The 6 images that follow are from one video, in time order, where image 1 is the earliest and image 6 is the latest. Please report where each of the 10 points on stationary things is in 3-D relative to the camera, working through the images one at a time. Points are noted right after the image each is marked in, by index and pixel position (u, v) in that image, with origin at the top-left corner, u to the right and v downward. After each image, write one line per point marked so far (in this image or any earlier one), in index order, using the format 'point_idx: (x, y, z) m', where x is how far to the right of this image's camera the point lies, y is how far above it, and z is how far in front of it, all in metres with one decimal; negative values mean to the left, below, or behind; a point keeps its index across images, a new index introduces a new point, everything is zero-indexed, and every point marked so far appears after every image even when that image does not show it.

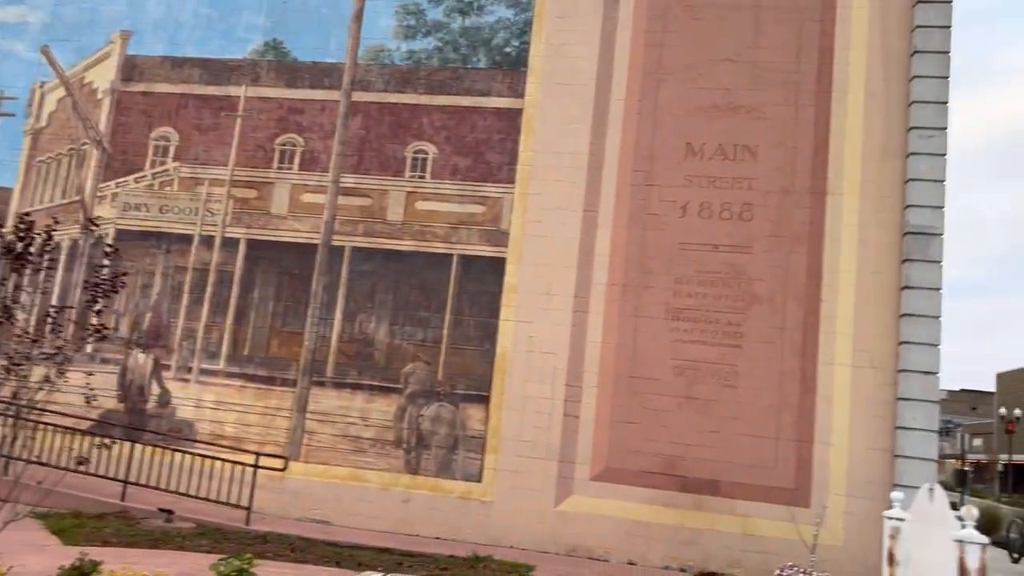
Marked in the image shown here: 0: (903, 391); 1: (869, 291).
0: (+4.6, -1.2, +9.9) m
1: (+4.4, 0.0, +10.3) m
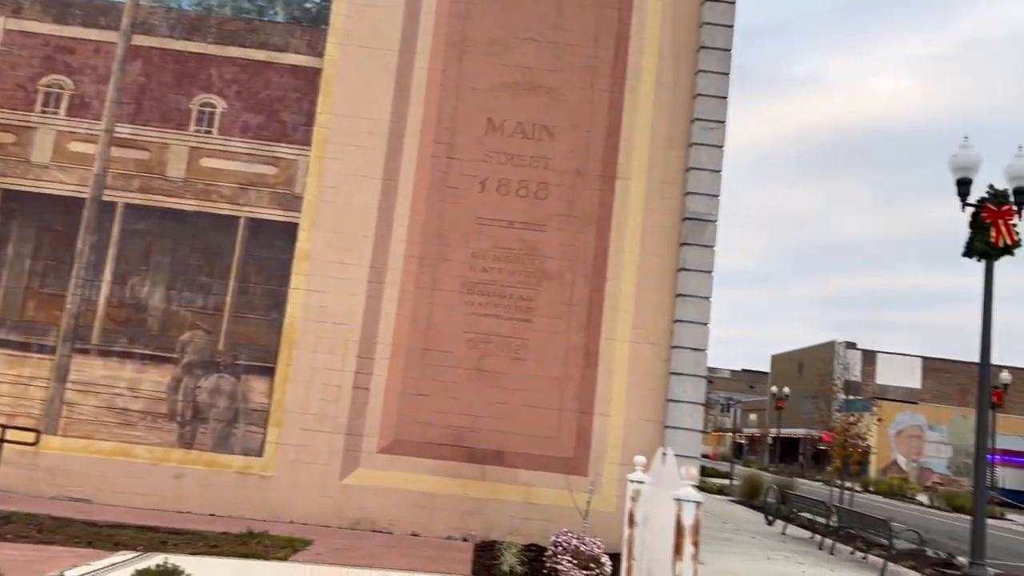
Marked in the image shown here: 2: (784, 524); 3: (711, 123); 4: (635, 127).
0: (+2.1, -1.0, +10.5) m
1: (+1.8, +0.2, +10.8) m
2: (+4.9, -4.3, +15.4) m
3: (+2.6, +2.2, +11.1) m
4: (+1.6, +2.1, +11.1) m
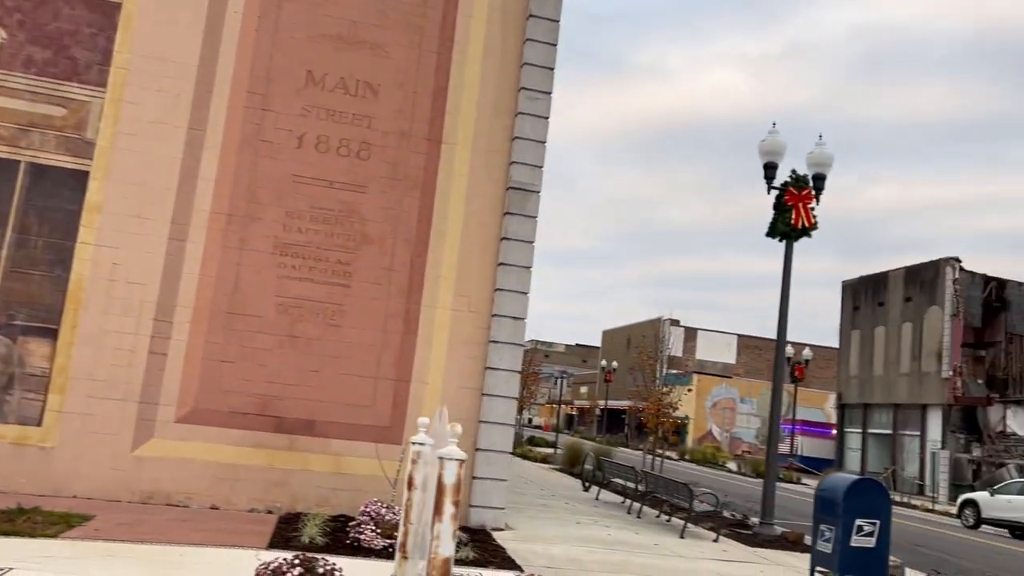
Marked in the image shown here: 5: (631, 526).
0: (-0.2, -0.6, +10.5) m
1: (-0.5, +0.6, +10.7) m
2: (+1.6, -3.8, +15.9) m
3: (+0.3, +2.6, +11.0) m
4: (-0.7, +2.6, +11.0) m
5: (+1.7, -3.4, +12.1) m
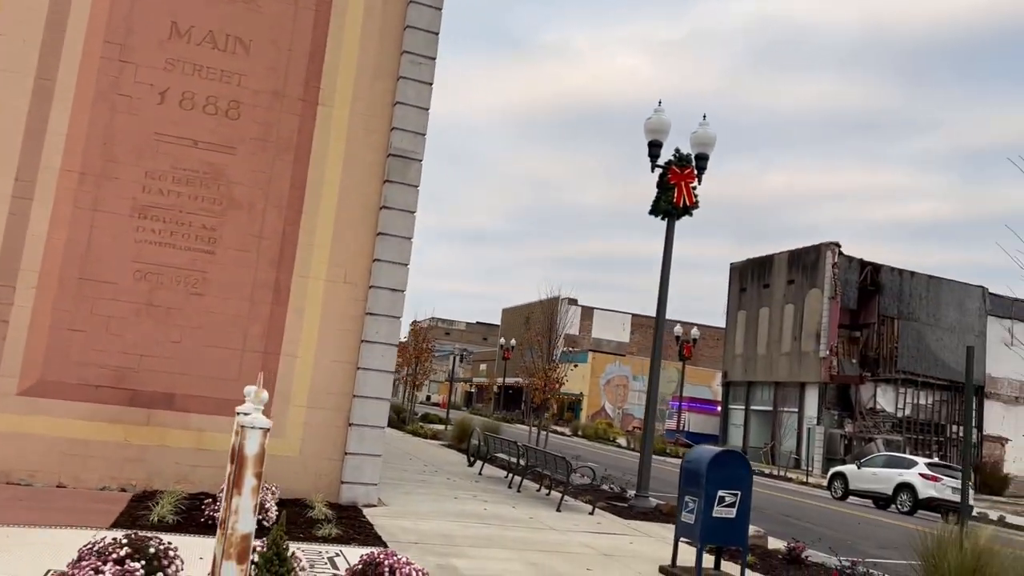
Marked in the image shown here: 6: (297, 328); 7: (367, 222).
0: (-1.7, -0.2, +10.2) m
1: (-2.0, +1.0, +10.4) m
2: (-0.6, -3.3, +15.8) m
3: (-1.2, +2.9, +10.7) m
4: (-2.2, +3.0, +10.5) m
5: (-0.1, -3.1, +12.0) m
6: (-2.6, -0.5, +10.0) m
7: (-1.8, +0.8, +10.4) m
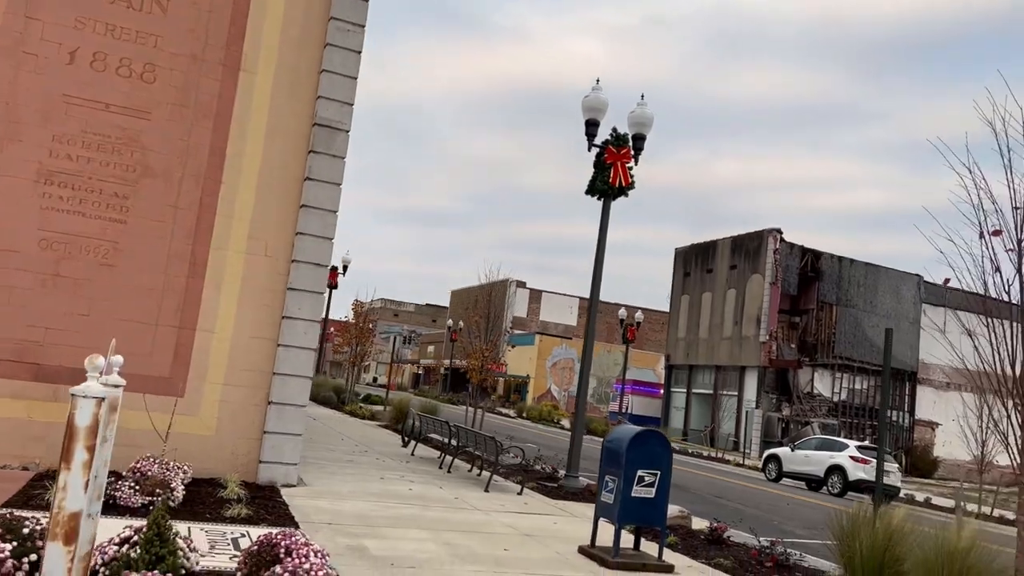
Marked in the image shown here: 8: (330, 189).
0: (-2.6, +0.1, +9.9) m
1: (-2.9, +1.3, +10.0) m
2: (-1.8, -2.9, +15.6) m
3: (-2.0, +3.3, +10.4) m
4: (-3.0, +3.3, +10.1) m
5: (-1.1, -2.7, +11.9) m
6: (-3.4, -0.2, +9.6) m
7: (-2.7, +1.1, +10.1) m
8: (-2.2, +1.2, +10.1) m
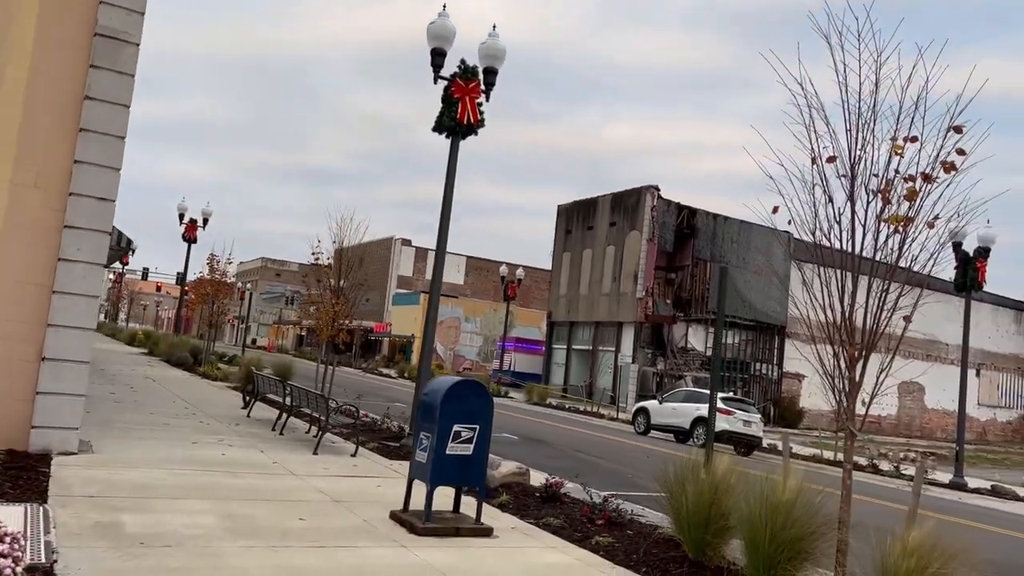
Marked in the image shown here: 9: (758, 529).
0: (-4.5, +0.7, +8.5) m
1: (-4.8, +1.9, +8.5) m
2: (-4.5, -2.0, +14.4) m
3: (-4.0, +3.9, +8.9) m
4: (-4.9, +3.9, +8.5) m
5: (-3.2, -2.0, +10.8) m
6: (-5.3, +0.4, +8.1) m
7: (-4.6, +1.8, +8.6) m
8: (-4.1, +1.8, +8.7) m
9: (+1.7, -1.7, +5.8) m
